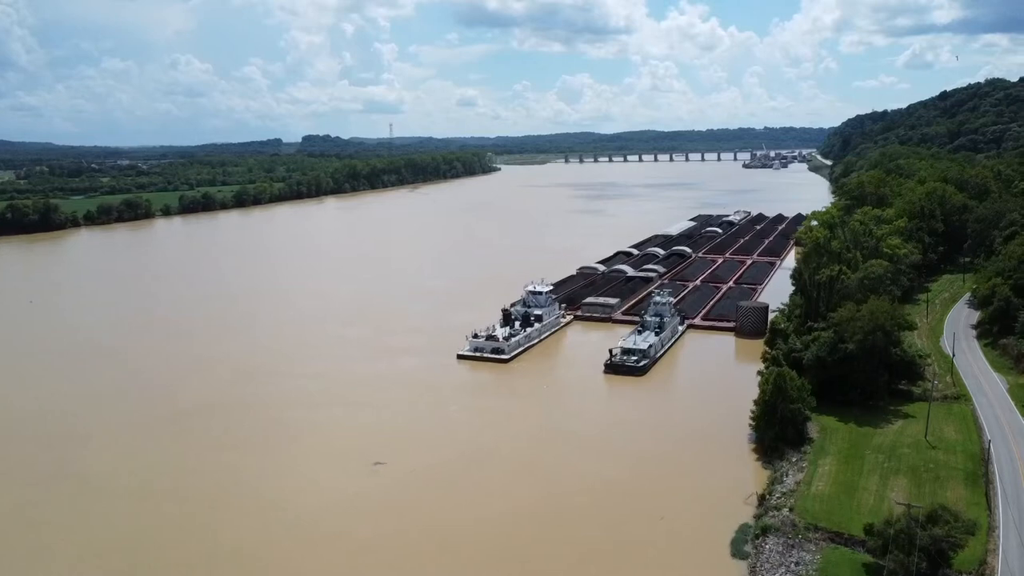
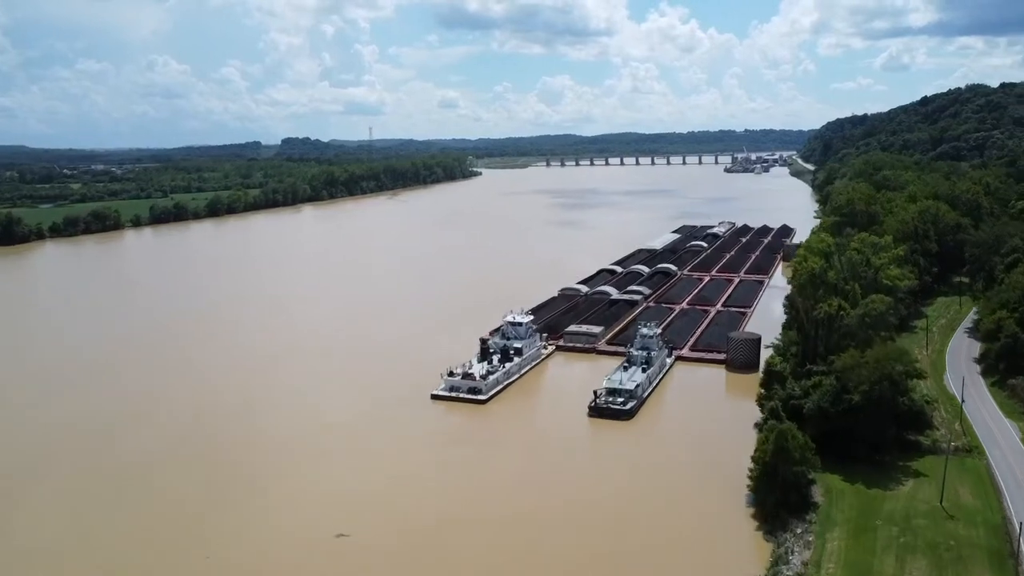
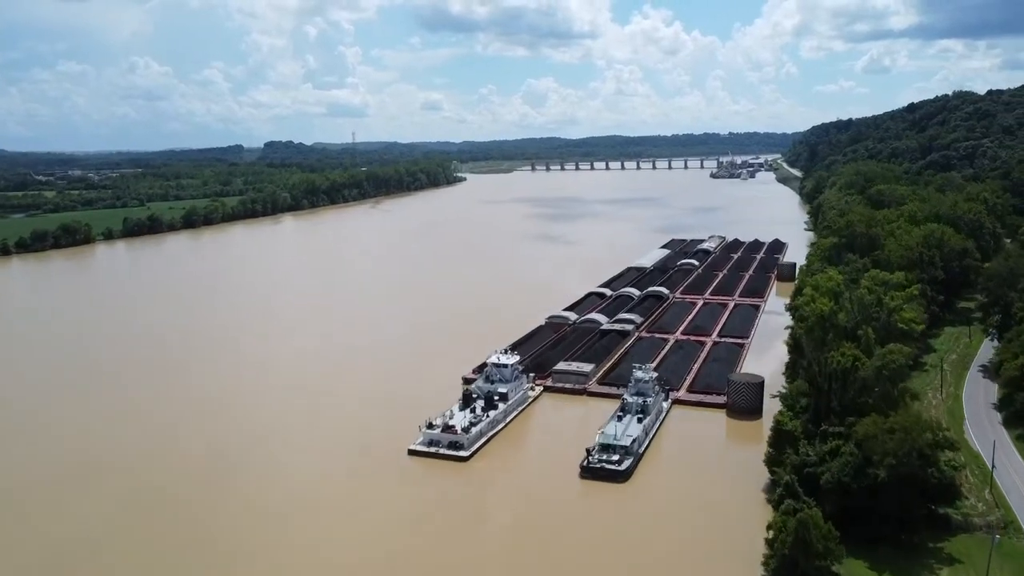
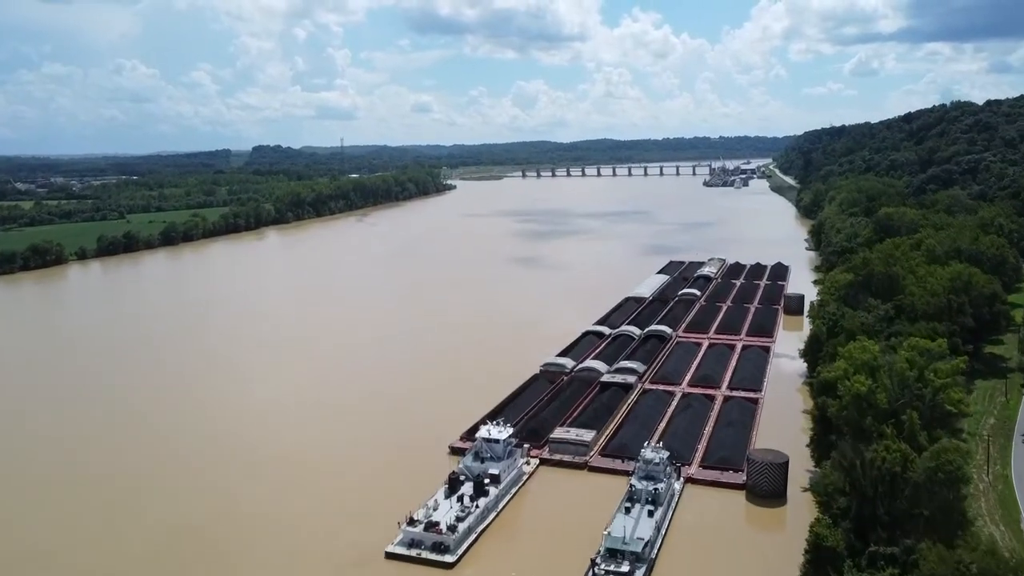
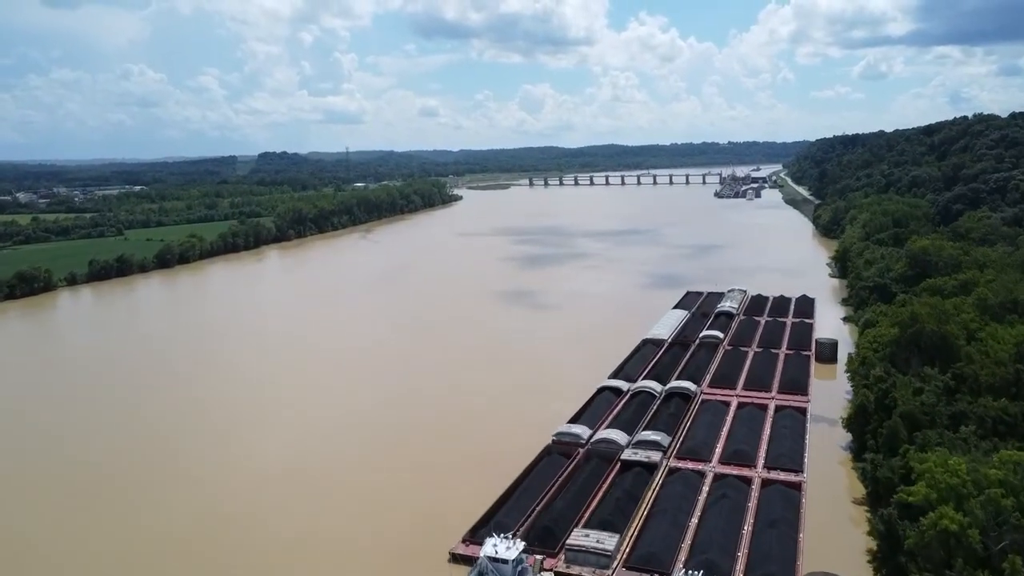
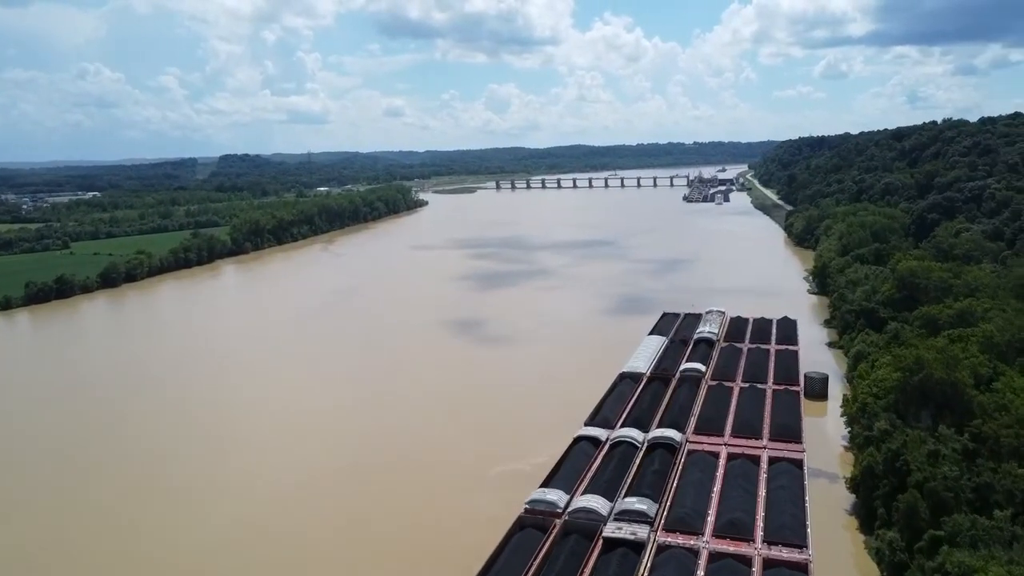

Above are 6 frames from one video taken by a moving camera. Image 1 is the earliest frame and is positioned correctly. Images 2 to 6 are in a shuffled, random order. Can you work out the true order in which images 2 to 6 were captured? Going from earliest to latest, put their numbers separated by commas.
2, 3, 4, 5, 6
